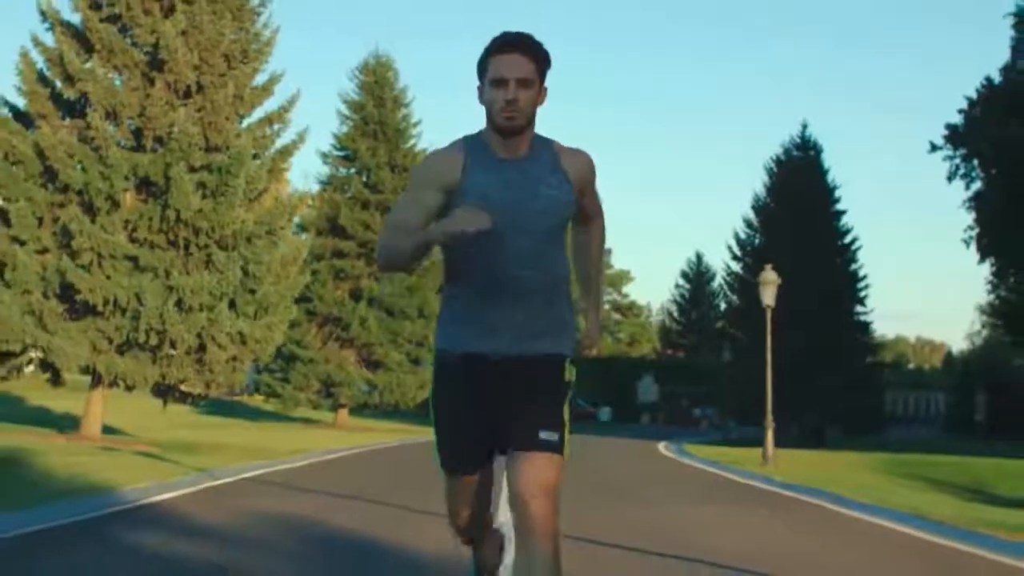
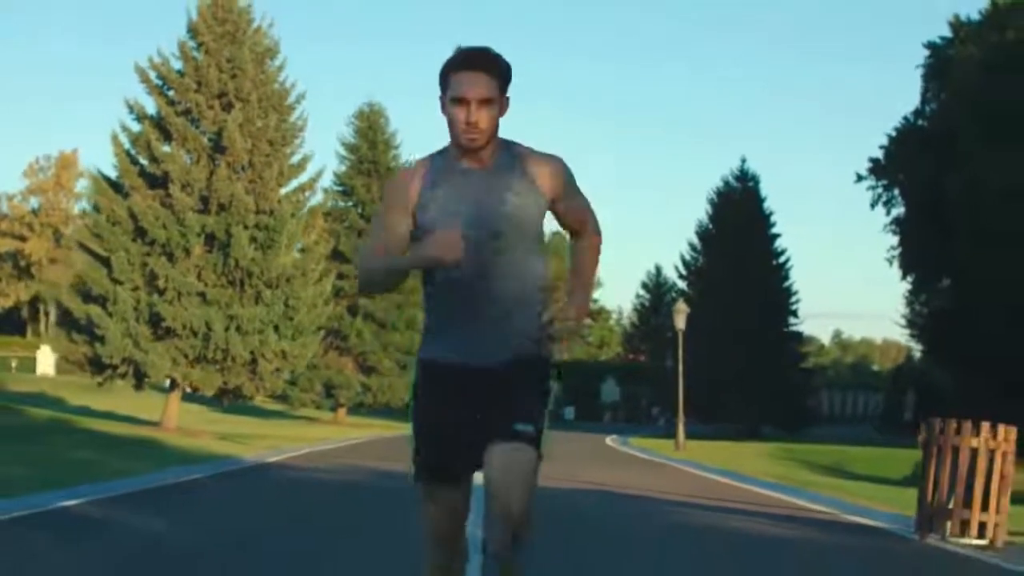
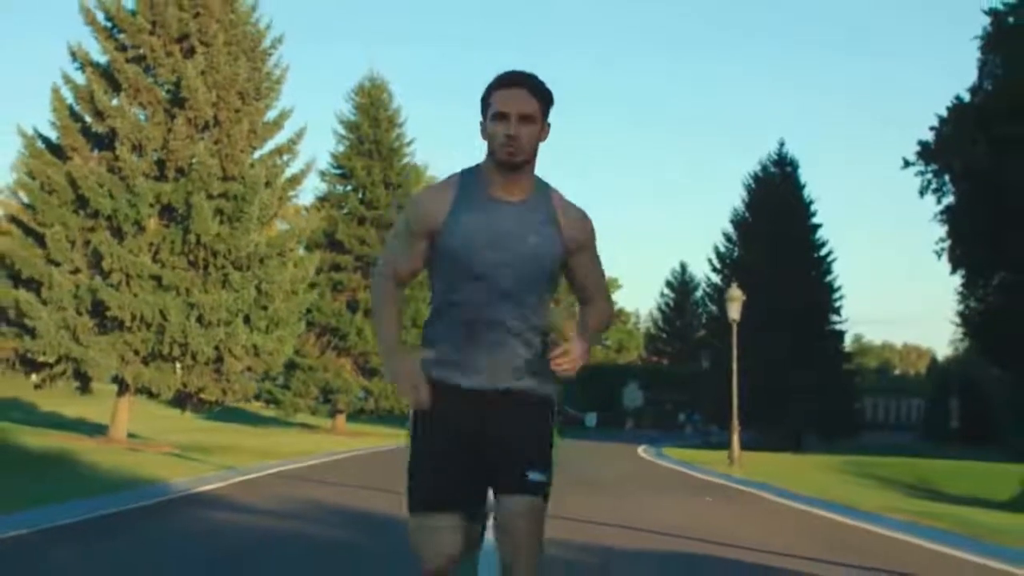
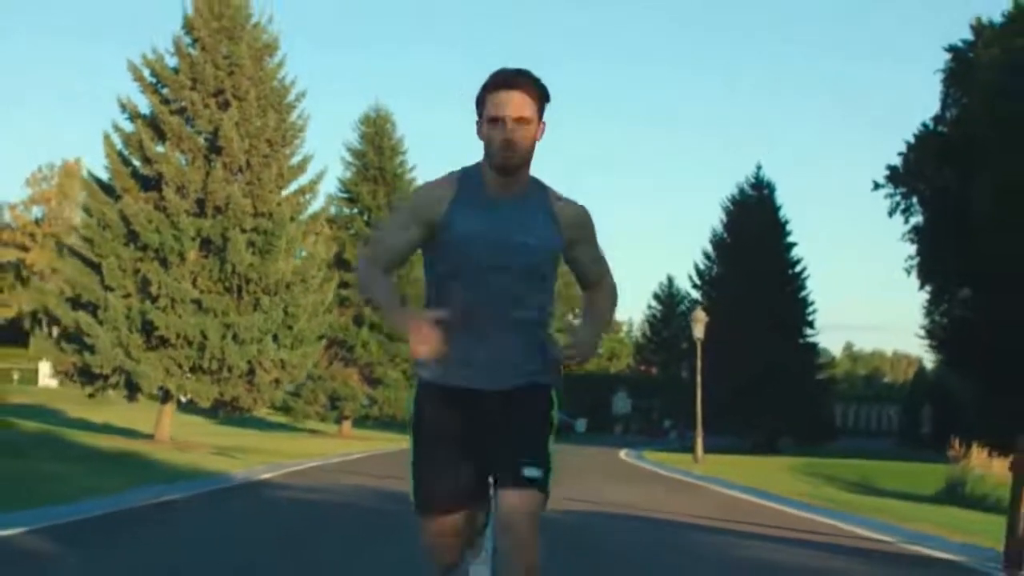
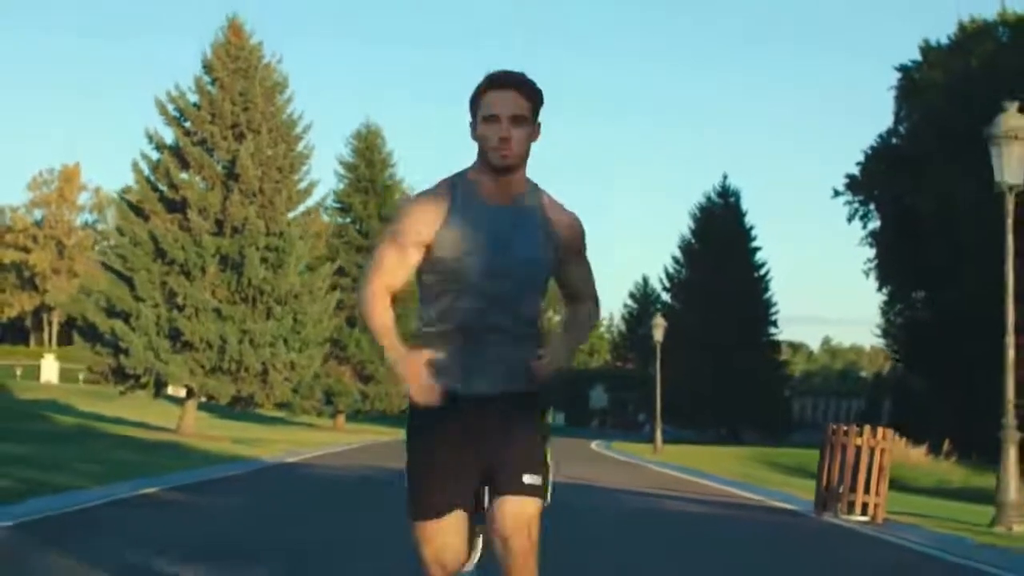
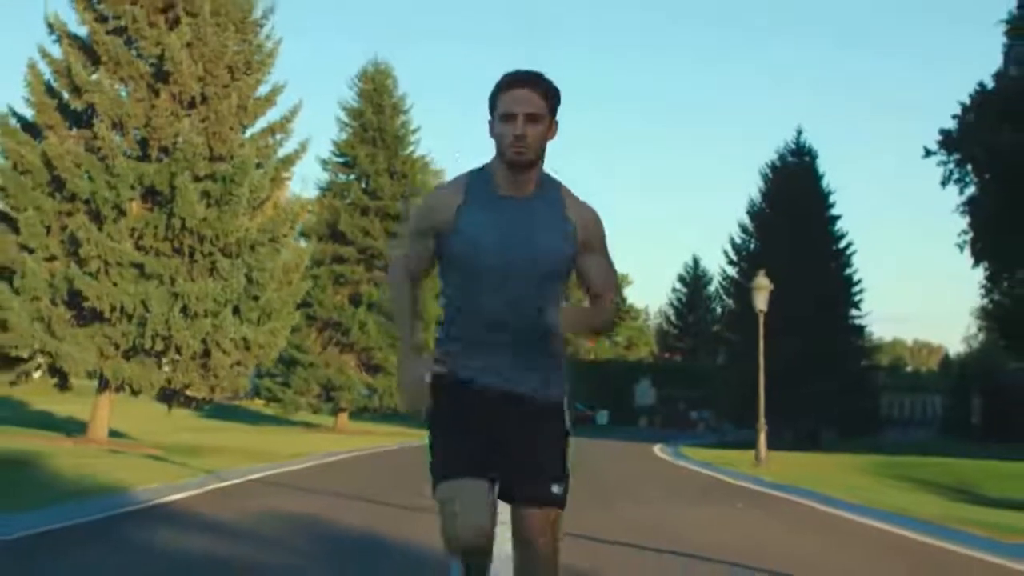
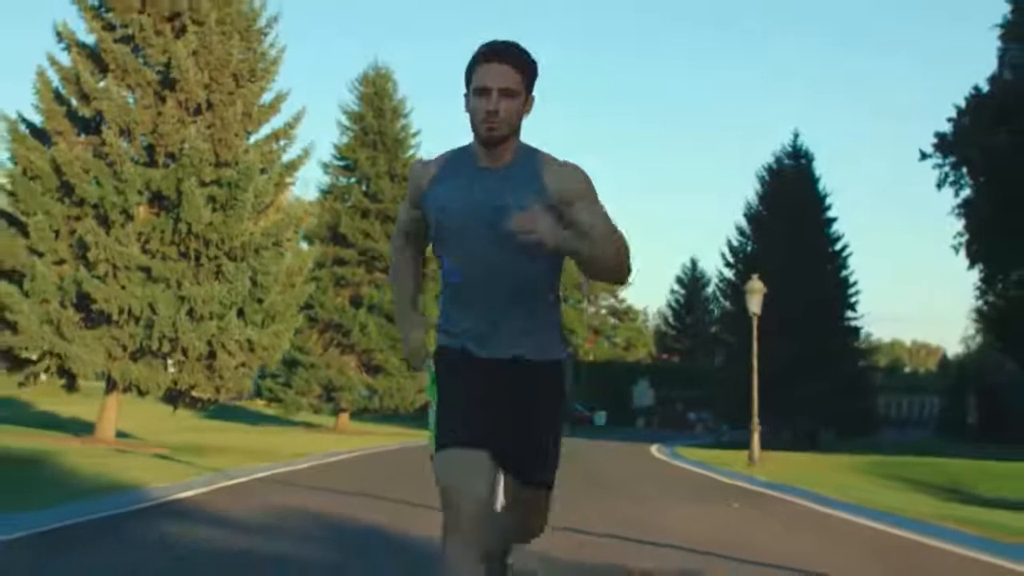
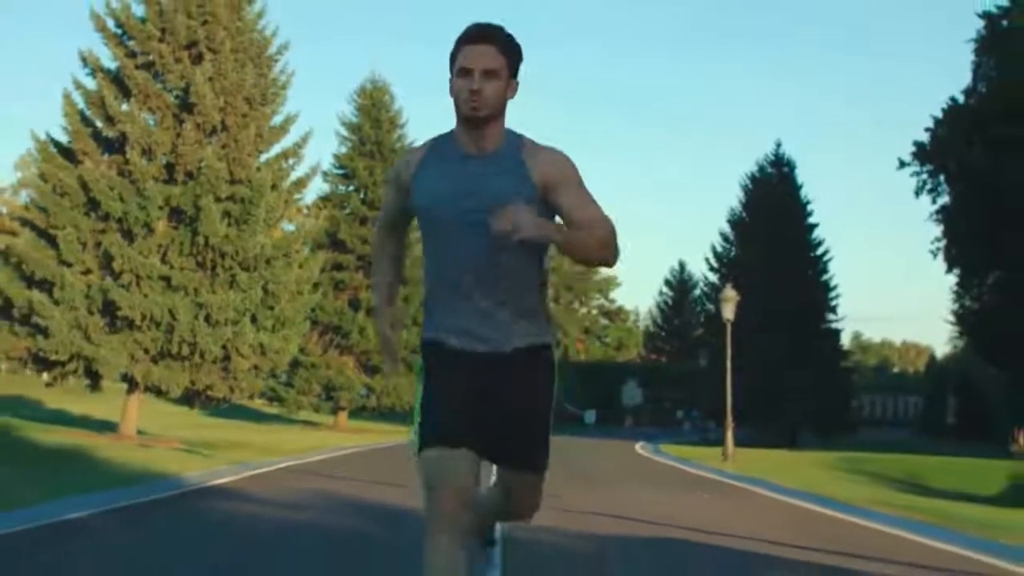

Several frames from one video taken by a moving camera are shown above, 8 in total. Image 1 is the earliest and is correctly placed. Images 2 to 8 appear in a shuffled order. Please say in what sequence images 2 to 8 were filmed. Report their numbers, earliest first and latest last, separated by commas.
6, 7, 3, 8, 4, 2, 5
